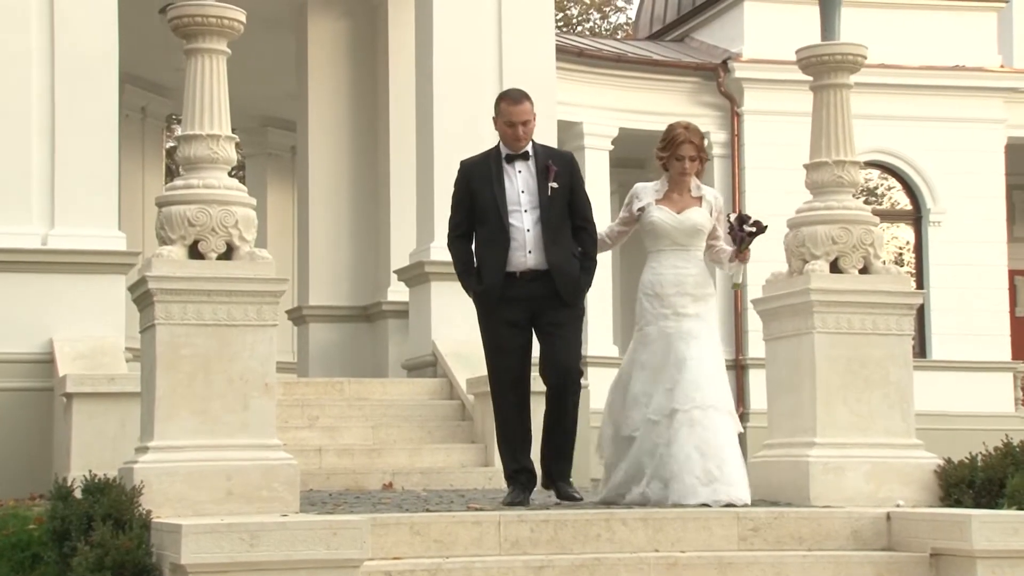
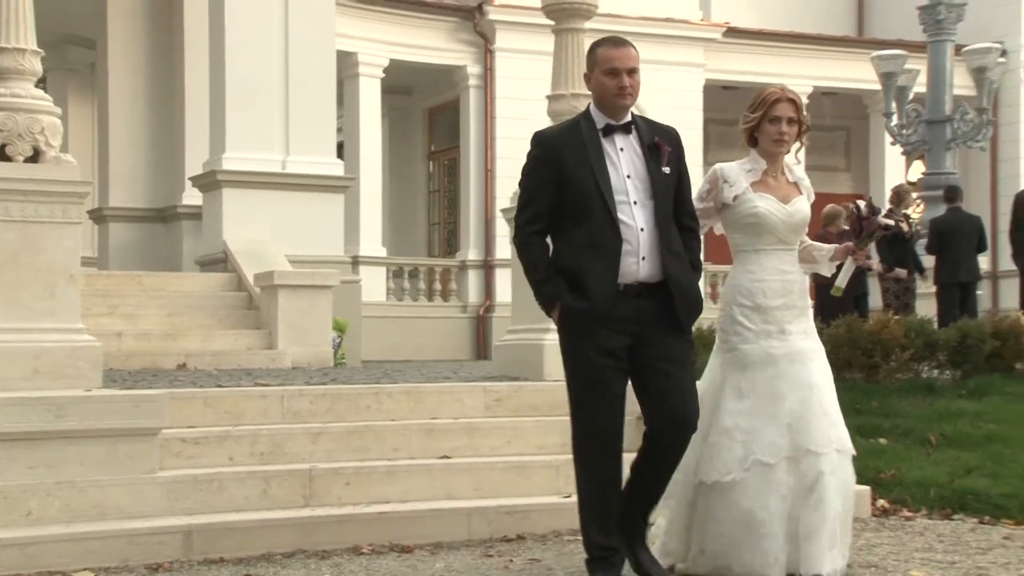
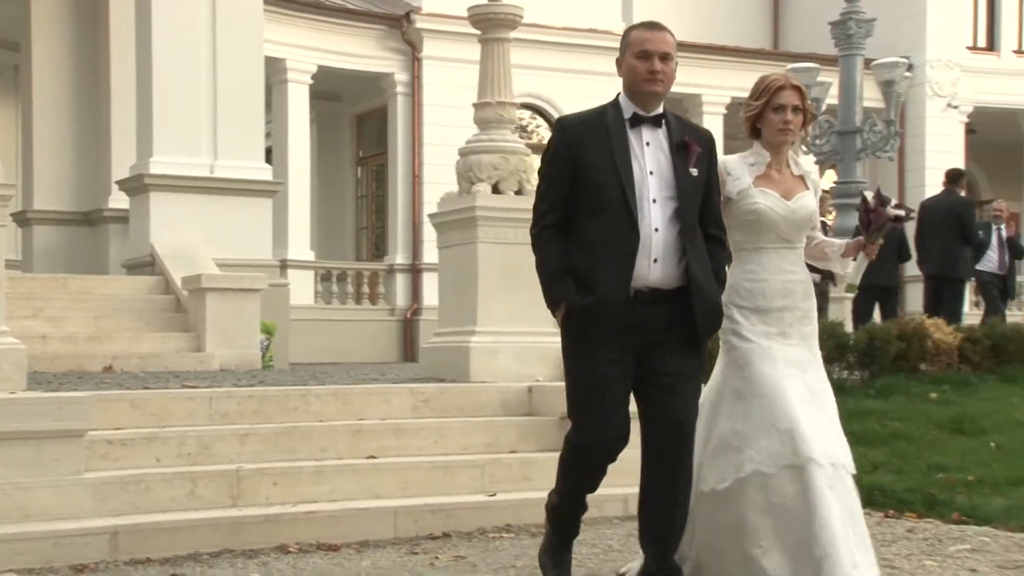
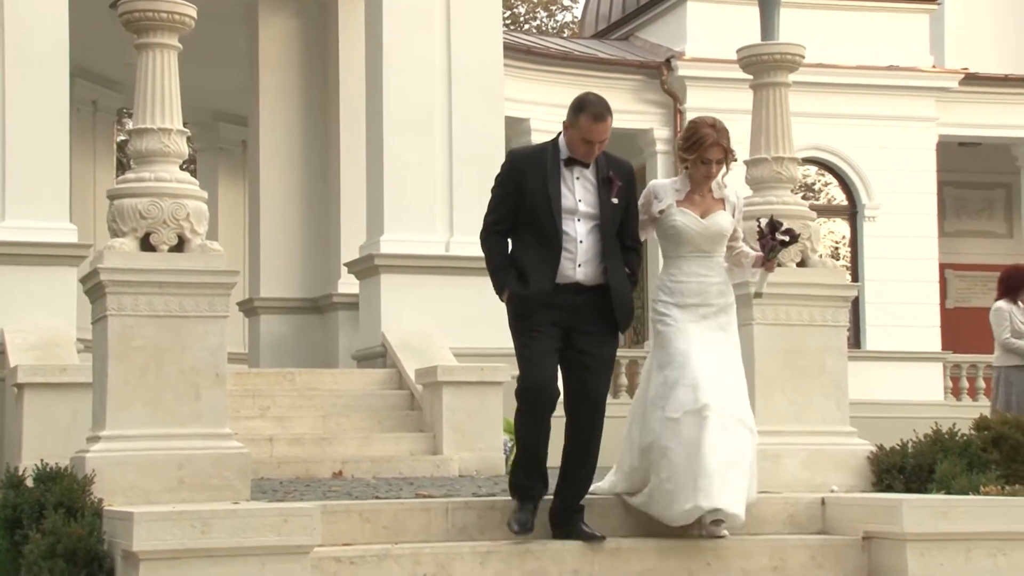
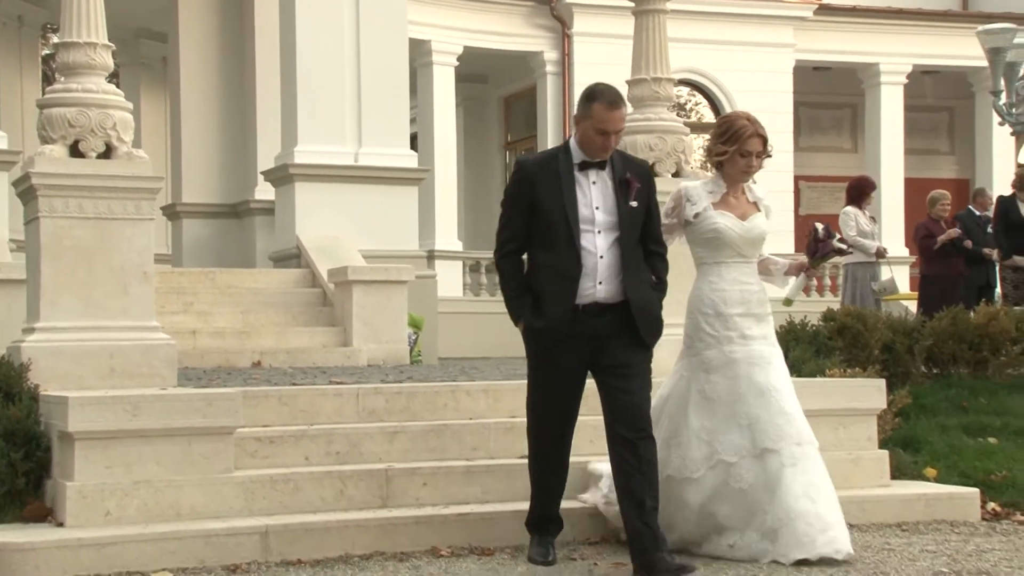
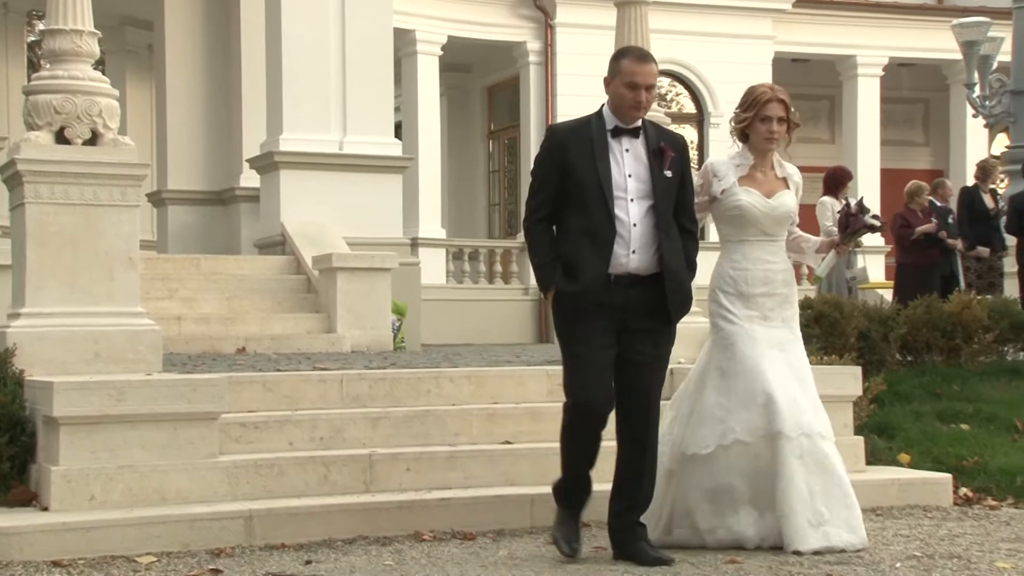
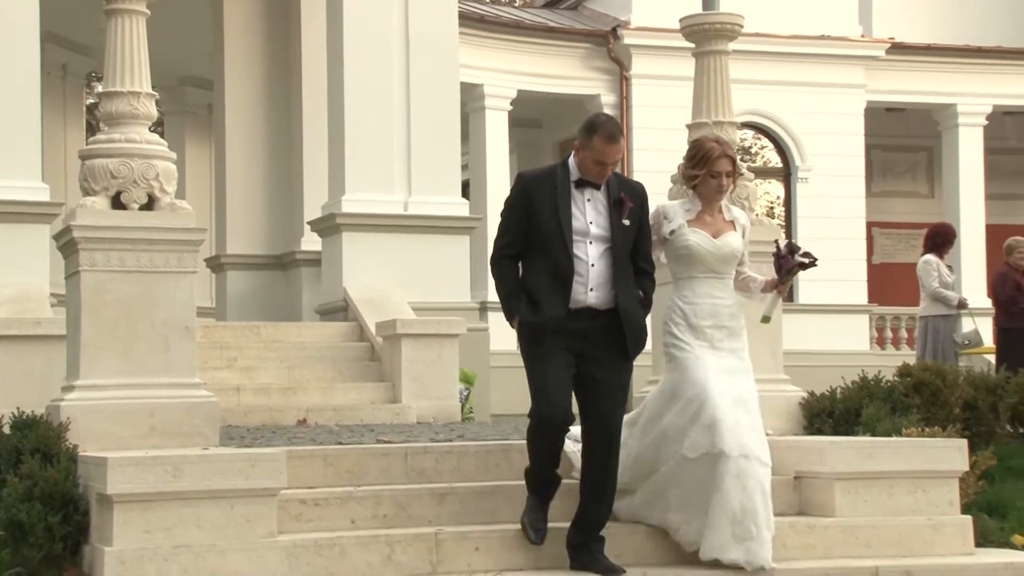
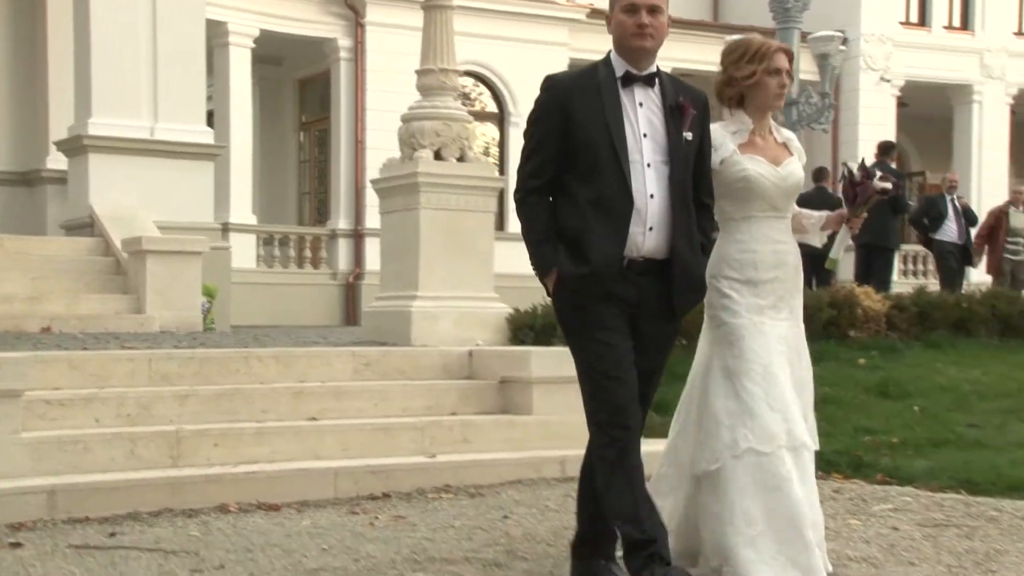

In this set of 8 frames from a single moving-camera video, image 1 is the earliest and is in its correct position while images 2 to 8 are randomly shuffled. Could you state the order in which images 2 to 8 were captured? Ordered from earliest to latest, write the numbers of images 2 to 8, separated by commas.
4, 7, 5, 6, 2, 3, 8
